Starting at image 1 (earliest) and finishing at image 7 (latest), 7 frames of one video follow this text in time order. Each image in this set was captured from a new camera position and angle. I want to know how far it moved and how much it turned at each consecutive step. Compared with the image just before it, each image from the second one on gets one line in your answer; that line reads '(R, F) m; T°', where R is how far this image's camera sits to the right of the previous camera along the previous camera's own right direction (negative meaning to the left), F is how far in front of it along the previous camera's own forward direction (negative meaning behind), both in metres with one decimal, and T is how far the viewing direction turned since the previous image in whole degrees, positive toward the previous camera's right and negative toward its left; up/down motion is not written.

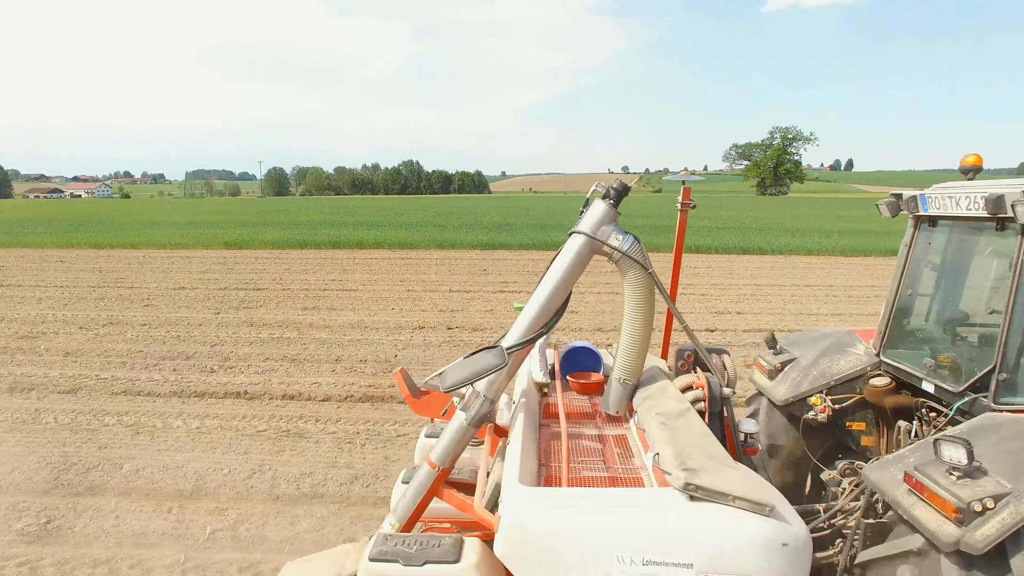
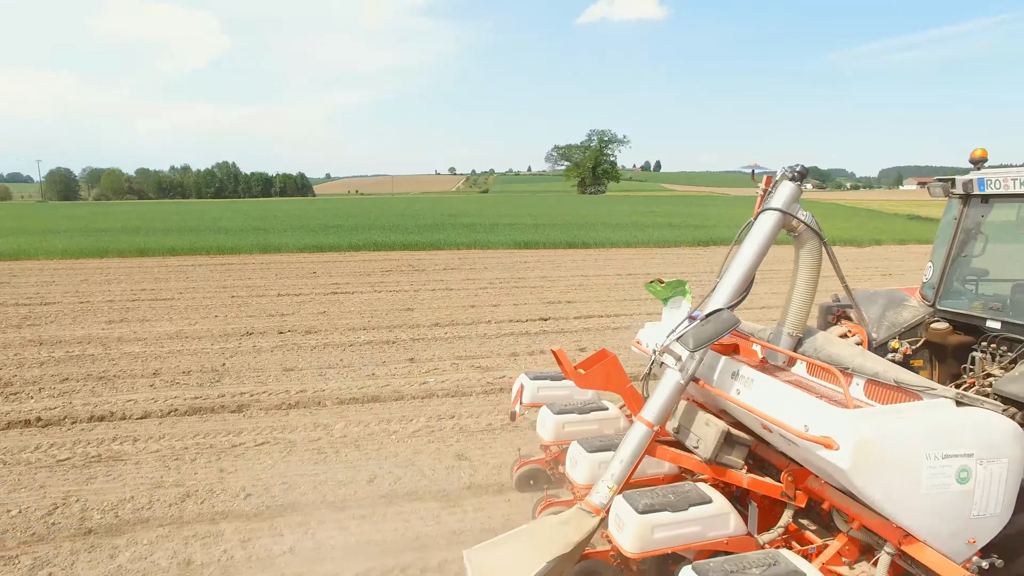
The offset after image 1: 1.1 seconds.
(-1.5, -0.1) m; +14°
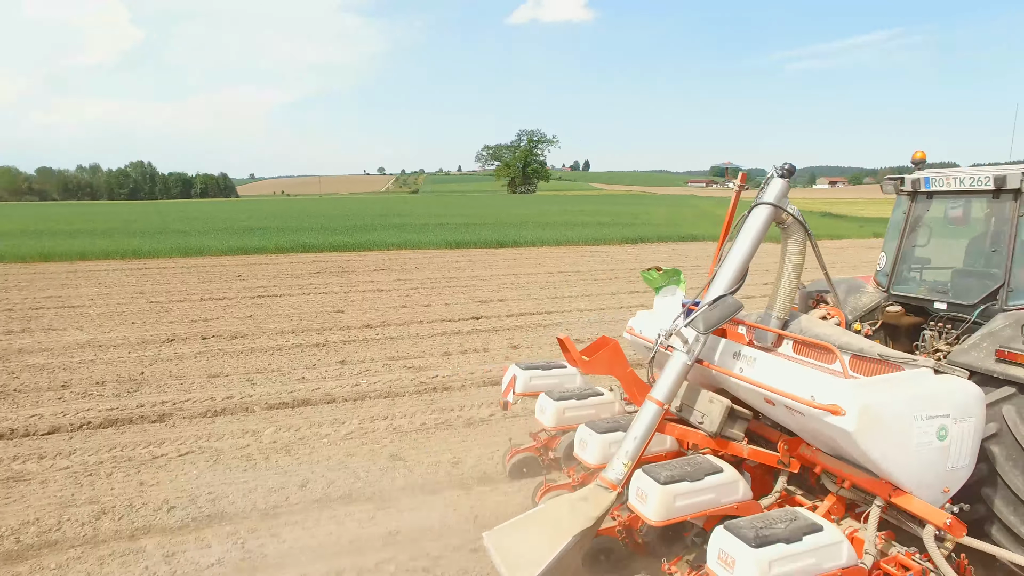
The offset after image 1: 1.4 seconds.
(-0.4, -0.2) m; +6°
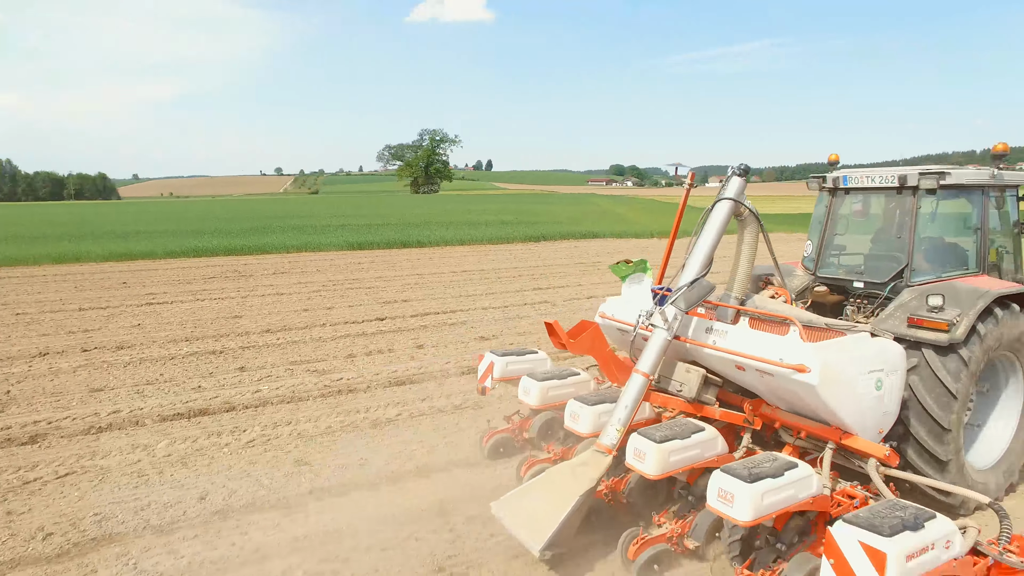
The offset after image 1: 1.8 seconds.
(-0.5, -0.3) m; +8°
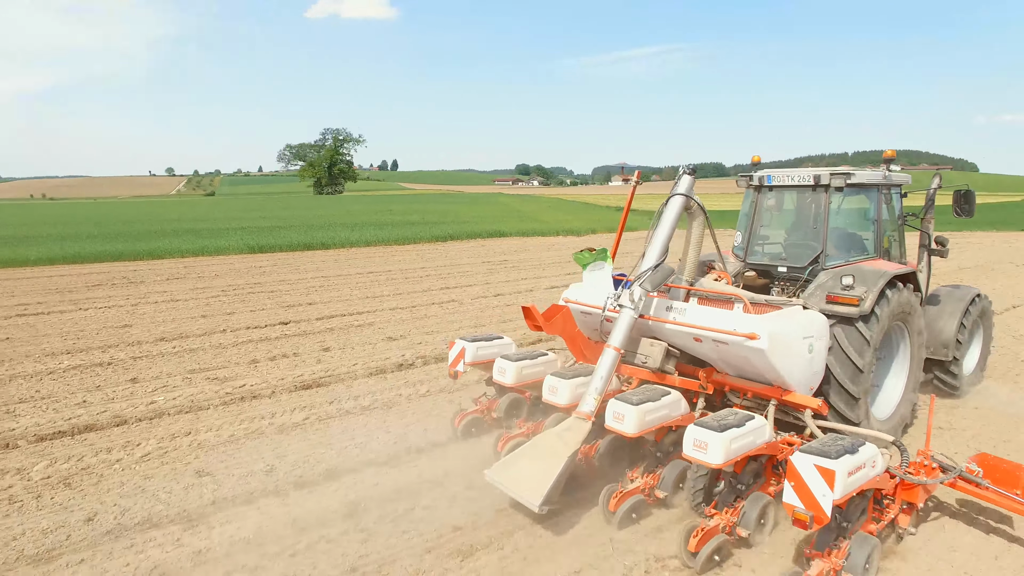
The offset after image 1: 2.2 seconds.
(-0.3, 0.0) m; +8°
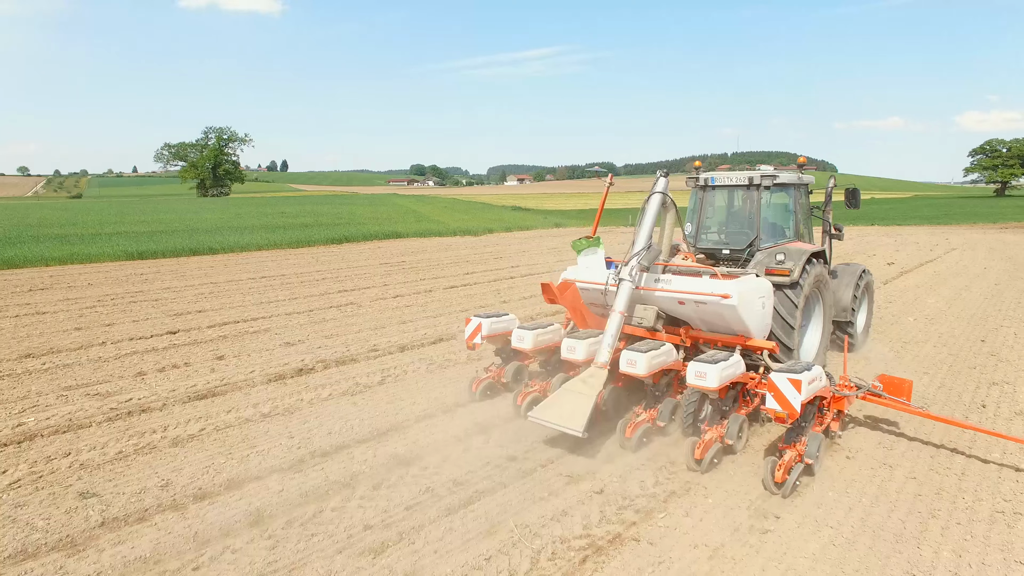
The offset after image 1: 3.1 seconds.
(0.0, -0.1) m; +8°
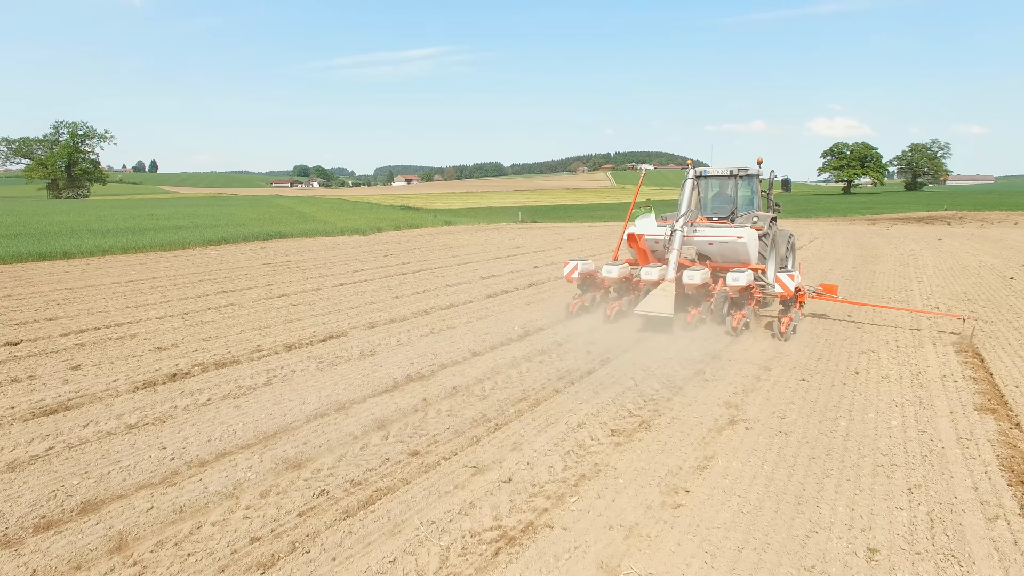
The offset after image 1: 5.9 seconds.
(0.0, +0.2) m; +9°
